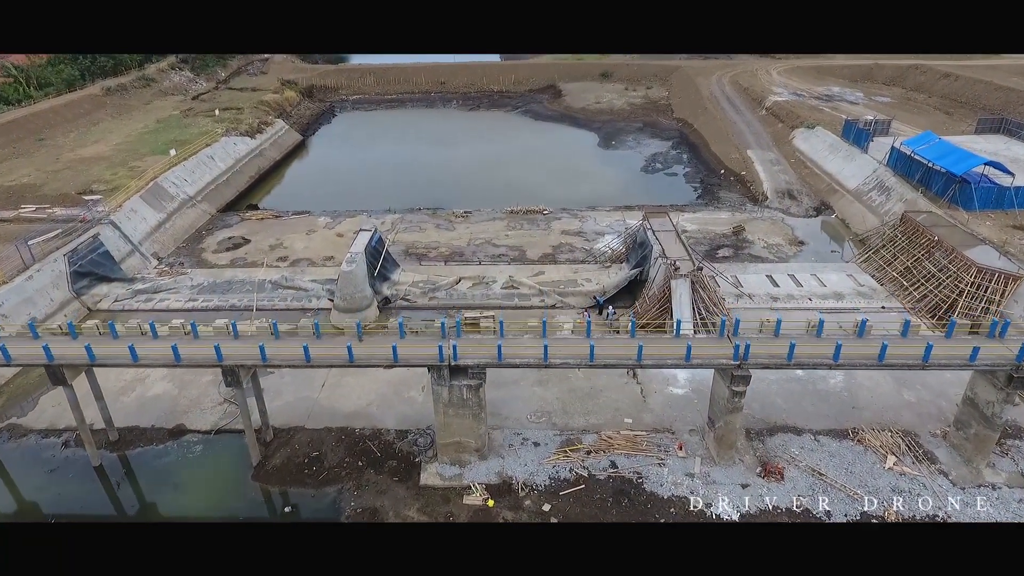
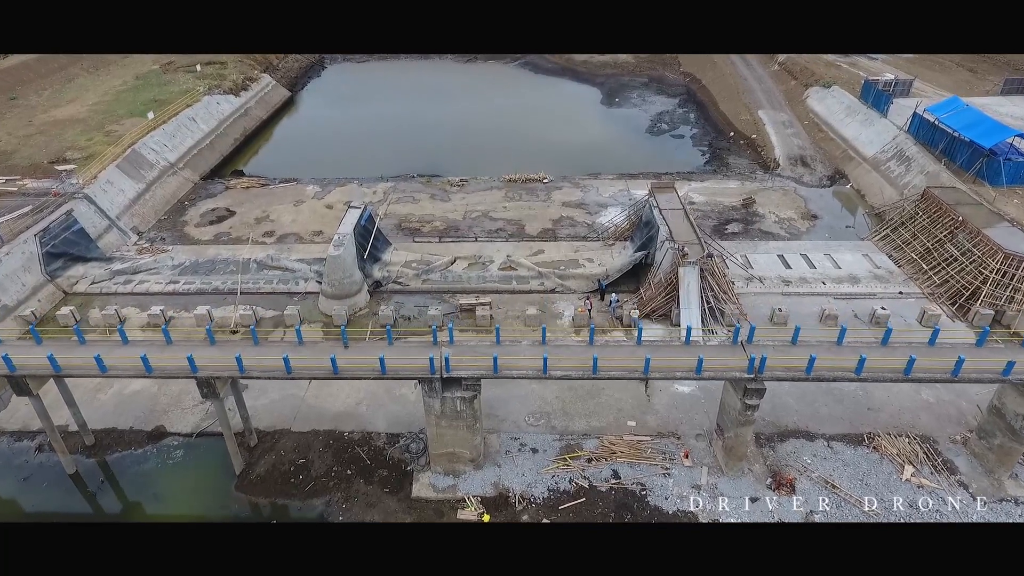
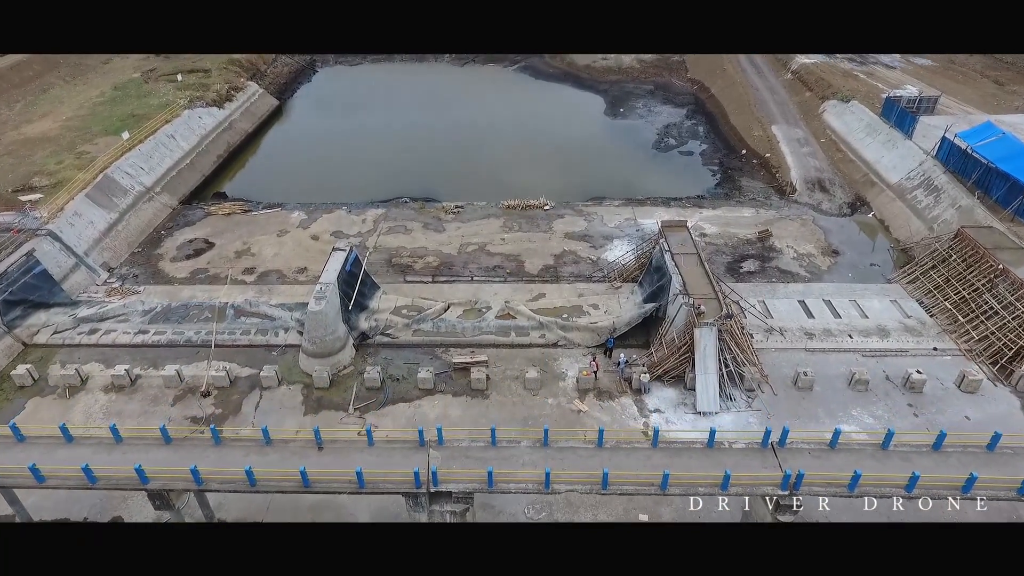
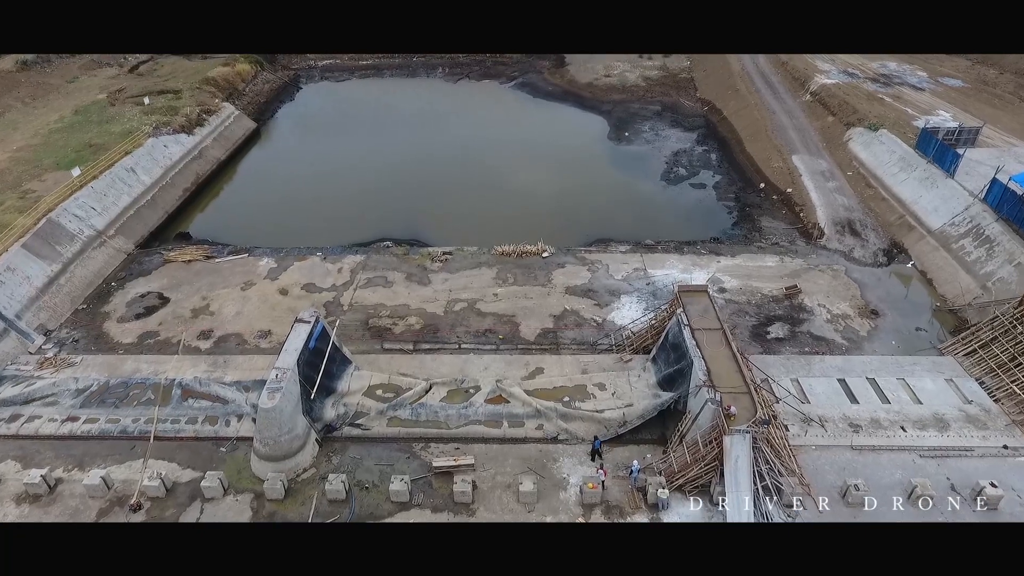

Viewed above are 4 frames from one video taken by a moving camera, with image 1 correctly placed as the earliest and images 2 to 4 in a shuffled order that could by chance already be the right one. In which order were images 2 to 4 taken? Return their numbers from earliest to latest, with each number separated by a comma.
2, 3, 4
